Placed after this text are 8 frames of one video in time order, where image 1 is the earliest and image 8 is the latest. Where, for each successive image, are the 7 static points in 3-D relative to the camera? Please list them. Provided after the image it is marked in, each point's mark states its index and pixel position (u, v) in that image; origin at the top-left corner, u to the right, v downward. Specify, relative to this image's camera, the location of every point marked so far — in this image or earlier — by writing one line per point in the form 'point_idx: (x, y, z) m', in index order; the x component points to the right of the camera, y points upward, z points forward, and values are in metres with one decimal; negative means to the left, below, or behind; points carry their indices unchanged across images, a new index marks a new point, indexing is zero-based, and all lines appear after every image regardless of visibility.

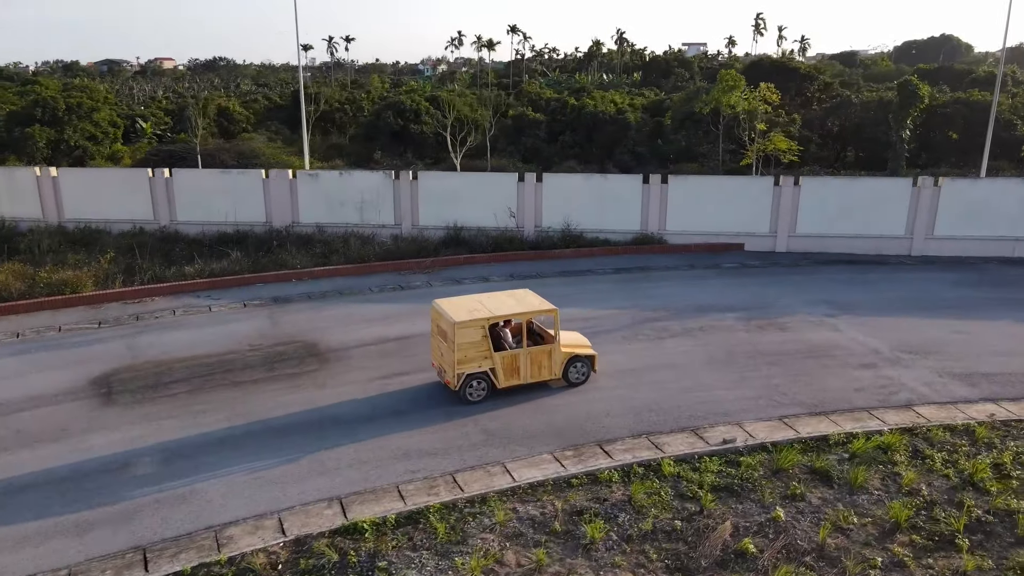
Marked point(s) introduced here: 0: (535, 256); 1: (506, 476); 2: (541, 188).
0: (+0.5, +0.7, +16.3) m
1: (-0.1, -1.9, +7.6) m
2: (+0.7, +2.4, +17.5) m
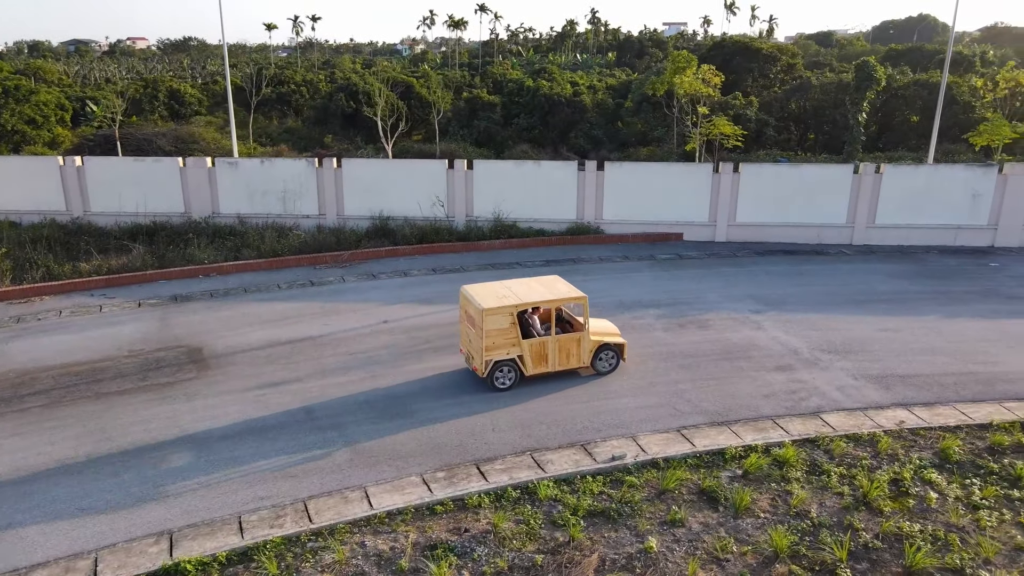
0: (-1.1, +0.9, +15.6) m
1: (-1.4, -2.0, +7.0) m
2: (-0.9, +2.5, +16.7) m
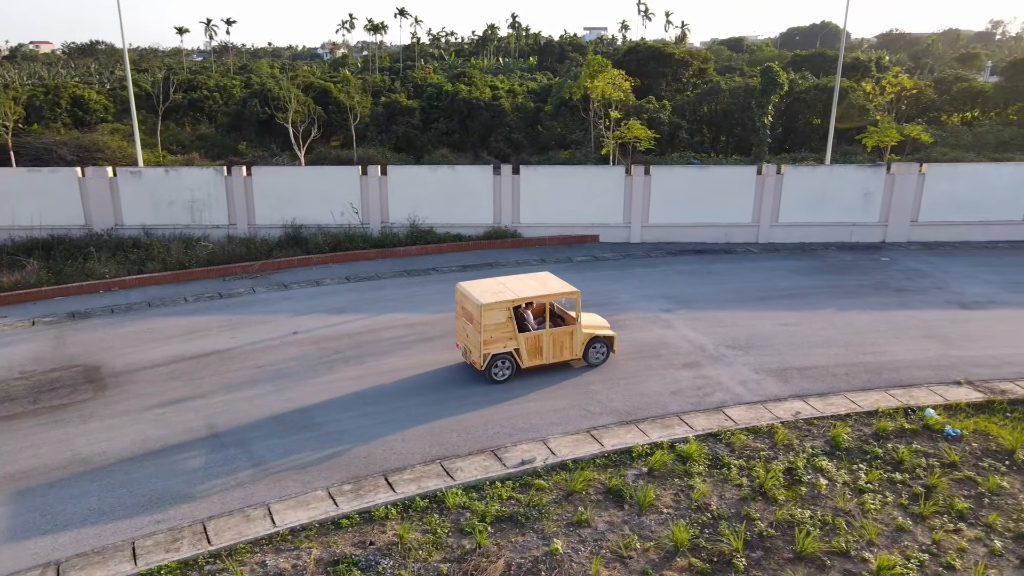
0: (-2.8, +0.7, +15.4) m
1: (-2.3, -2.1, +6.8) m
2: (-2.8, +2.4, +16.6) m
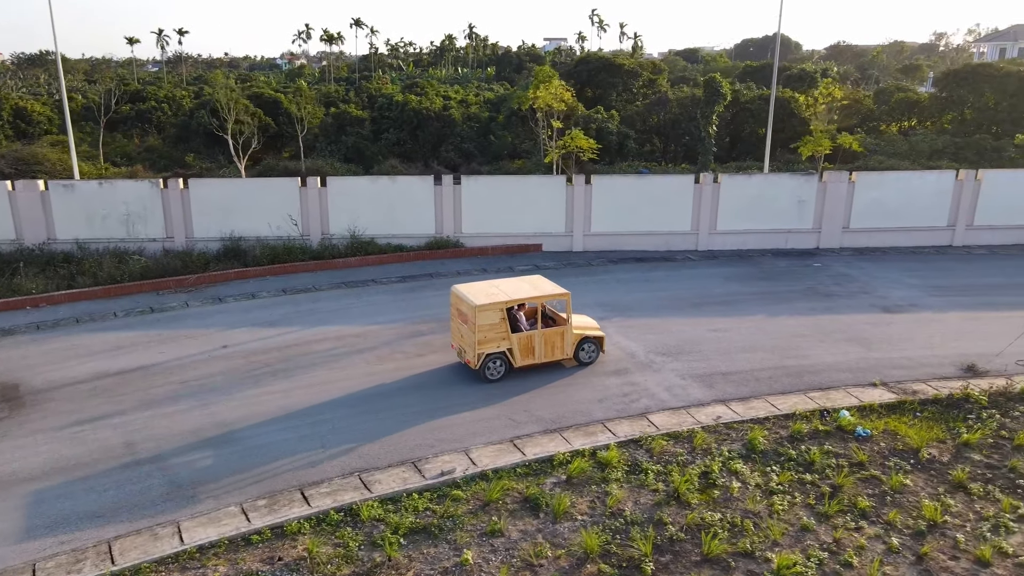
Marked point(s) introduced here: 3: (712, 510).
0: (-4.1, +0.4, +15.3) m
1: (-3.0, -2.2, +6.7) m
2: (-4.1, +2.1, +16.5) m
3: (+1.9, -2.1, +7.1) m
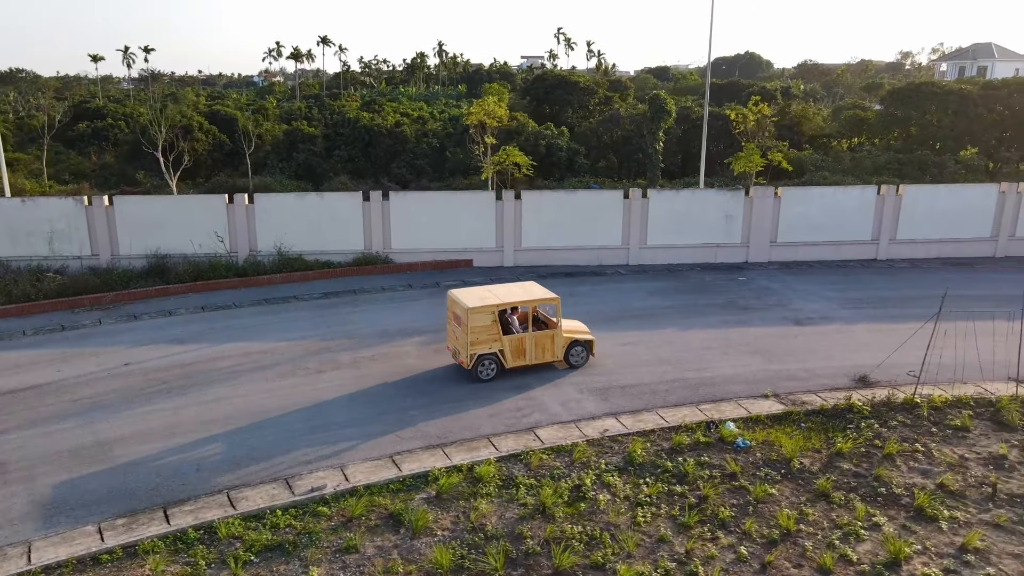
0: (-5.6, +0.1, +15.3) m
1: (-4.3, -2.4, +6.6) m
2: (-5.7, +1.7, +16.4) m
3: (+0.6, -2.3, +7.2) m
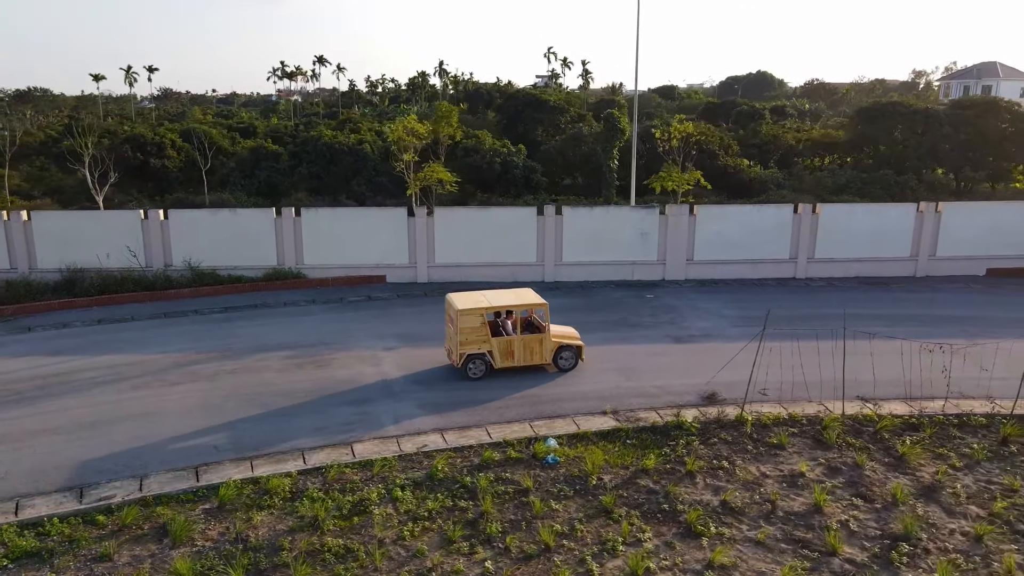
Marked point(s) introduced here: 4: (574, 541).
0: (-7.7, -0.2, +15.5) m
1: (-6.6, -2.5, +6.7) m
2: (-7.7, +1.4, +16.7) m
3: (-1.6, -2.4, +7.2) m
4: (+0.6, -2.4, +7.1) m
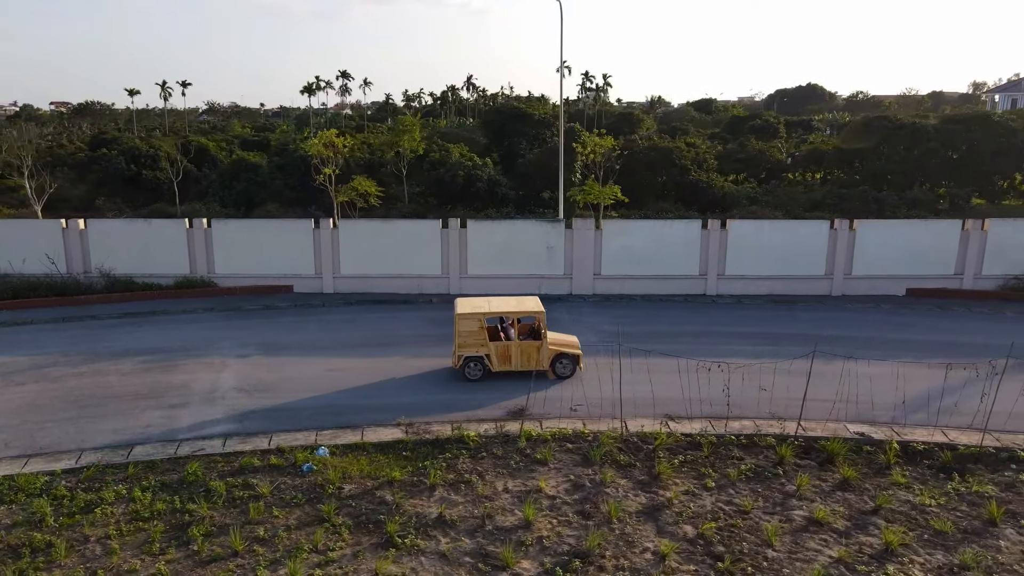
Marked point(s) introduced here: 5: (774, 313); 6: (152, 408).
0: (-10.0, -0.3, +16.2) m
1: (-9.5, -2.5, +7.4) m
2: (-10.0, +1.3, +17.5) m
3: (-4.6, -2.5, +7.5) m
4: (-2.4, -2.5, +7.3) m
5: (+5.8, -0.5, +16.5) m
6: (-5.1, -1.8, +10.8) m
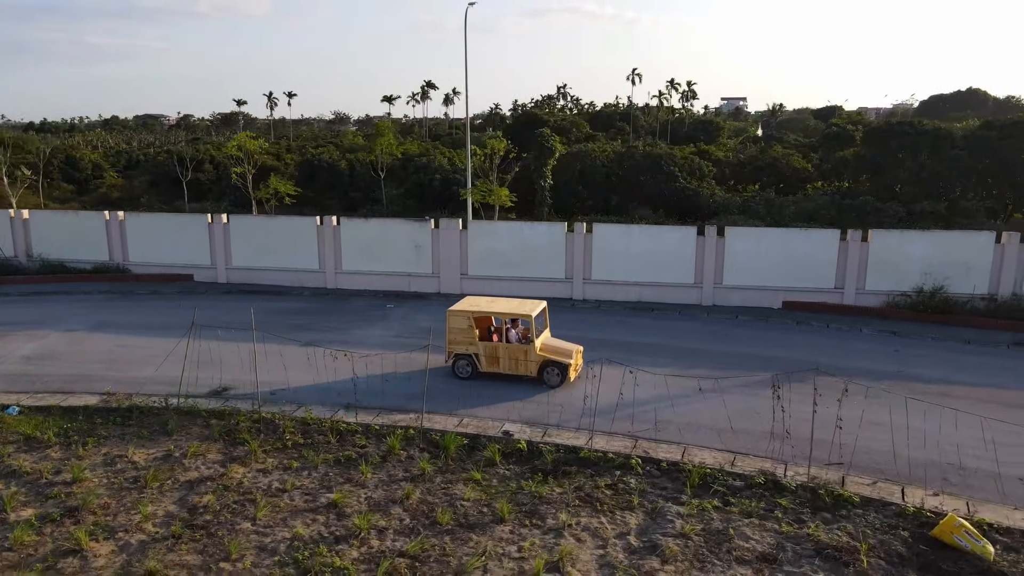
0: (-13.2, +0.2, +18.6) m
1: (-14.3, -1.9, +9.8) m
2: (-12.9, +1.7, +19.8) m
3: (-9.4, -2.1, +9.1) m
4: (-7.3, -2.2, +8.4) m
5: (+2.4, -0.7, +16.2) m
6: (-9.4, -1.4, +12.4) m
